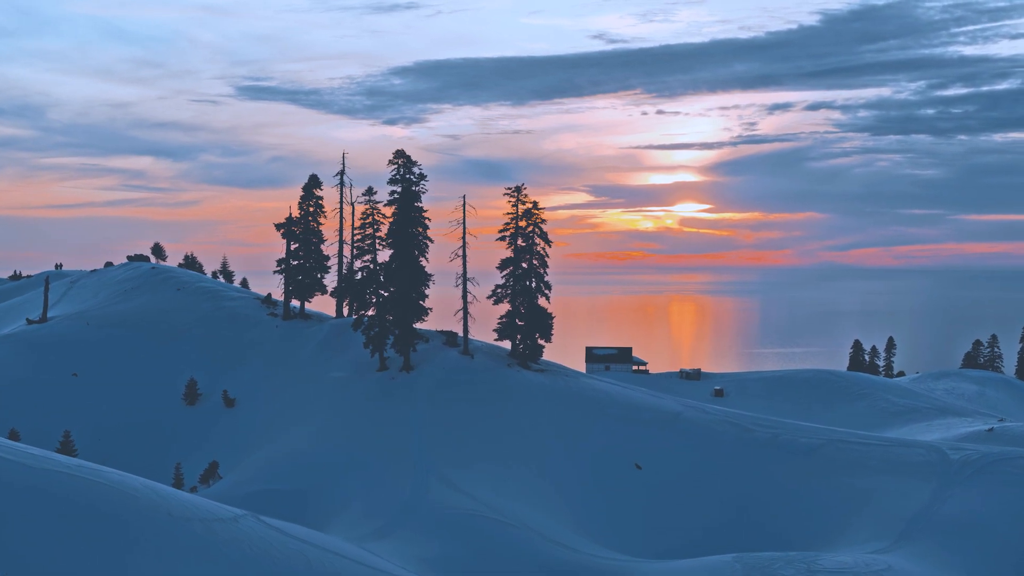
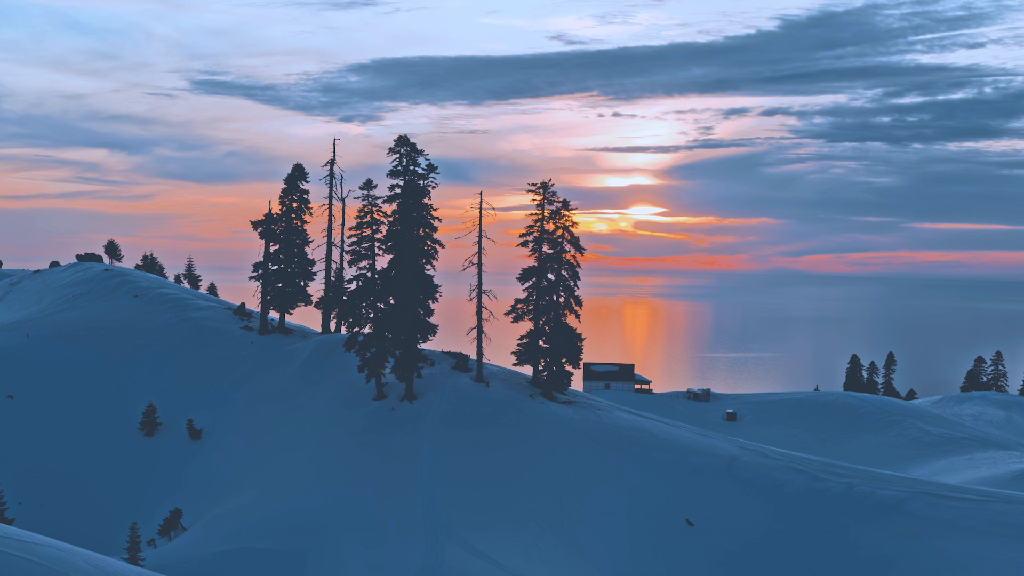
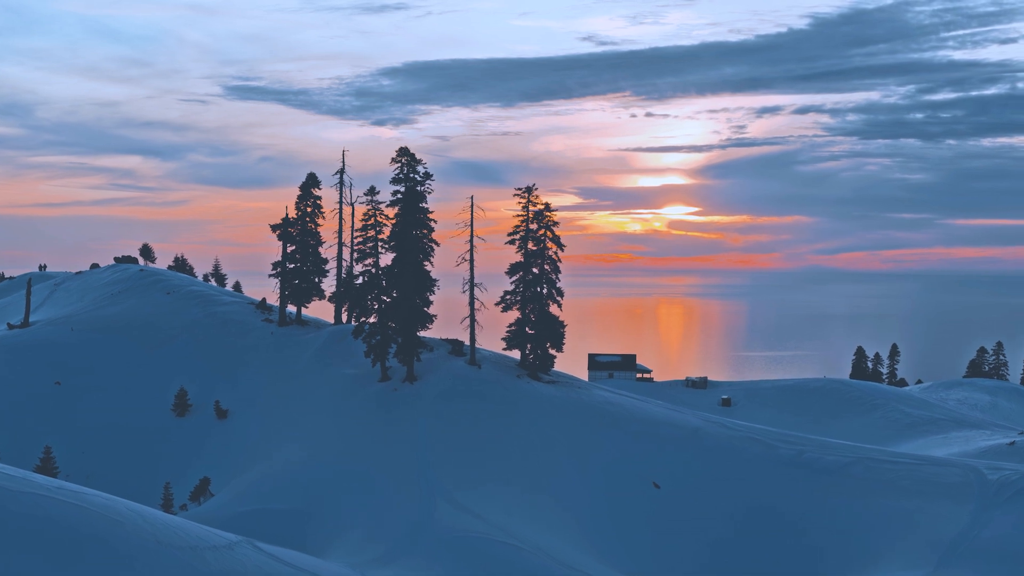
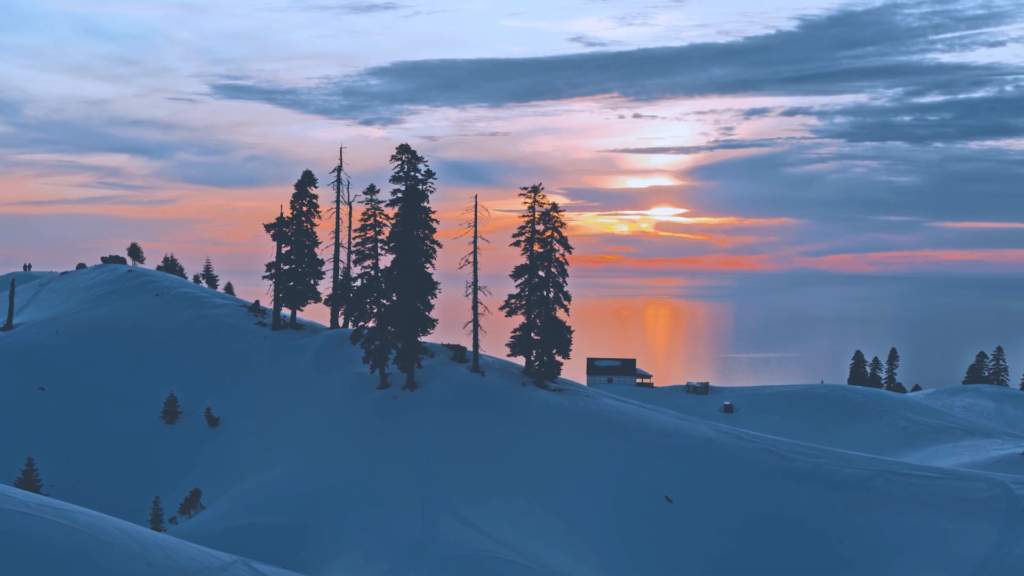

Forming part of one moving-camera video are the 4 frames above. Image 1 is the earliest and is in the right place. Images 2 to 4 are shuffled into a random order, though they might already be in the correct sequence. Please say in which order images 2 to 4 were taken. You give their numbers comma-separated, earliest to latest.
3, 4, 2
